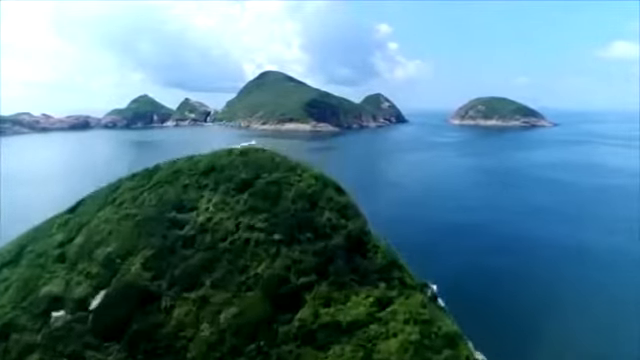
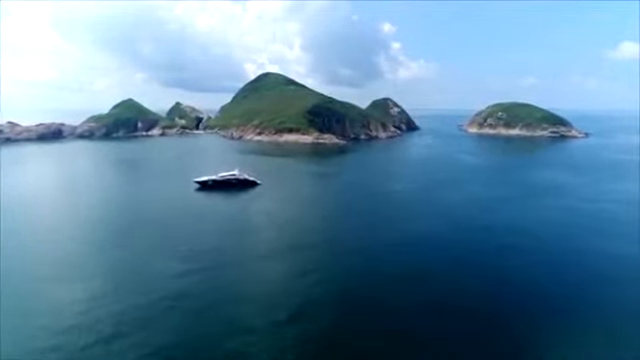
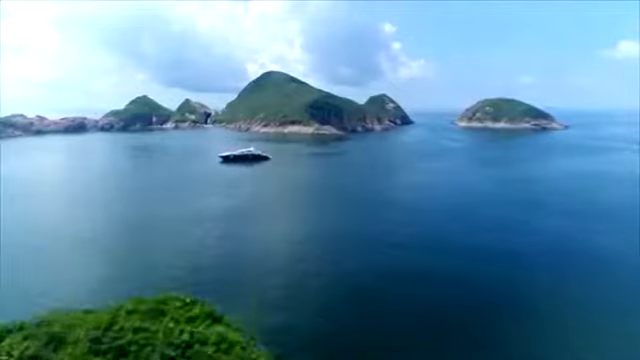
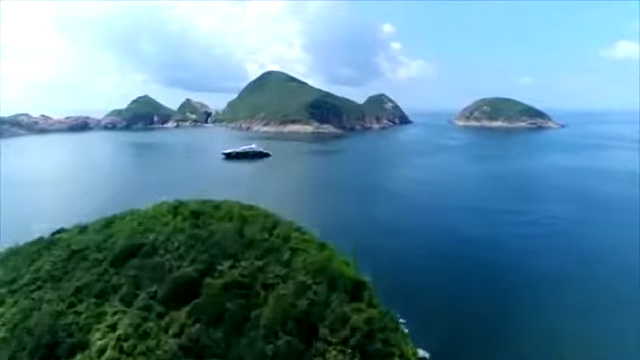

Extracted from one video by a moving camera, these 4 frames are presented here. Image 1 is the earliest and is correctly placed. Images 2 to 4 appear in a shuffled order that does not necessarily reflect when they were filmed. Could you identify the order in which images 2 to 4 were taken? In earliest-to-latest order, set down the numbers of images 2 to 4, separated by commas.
4, 3, 2
